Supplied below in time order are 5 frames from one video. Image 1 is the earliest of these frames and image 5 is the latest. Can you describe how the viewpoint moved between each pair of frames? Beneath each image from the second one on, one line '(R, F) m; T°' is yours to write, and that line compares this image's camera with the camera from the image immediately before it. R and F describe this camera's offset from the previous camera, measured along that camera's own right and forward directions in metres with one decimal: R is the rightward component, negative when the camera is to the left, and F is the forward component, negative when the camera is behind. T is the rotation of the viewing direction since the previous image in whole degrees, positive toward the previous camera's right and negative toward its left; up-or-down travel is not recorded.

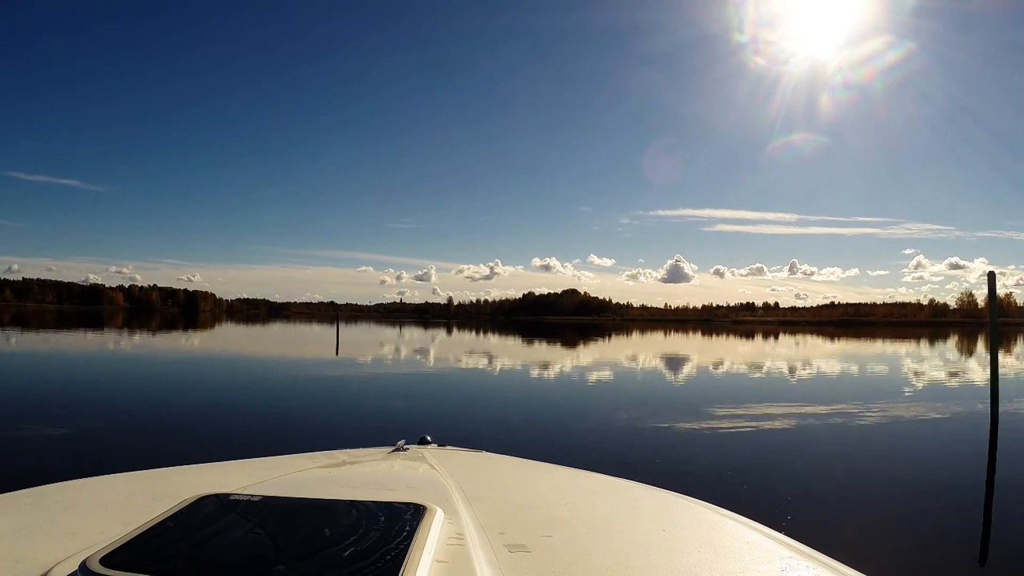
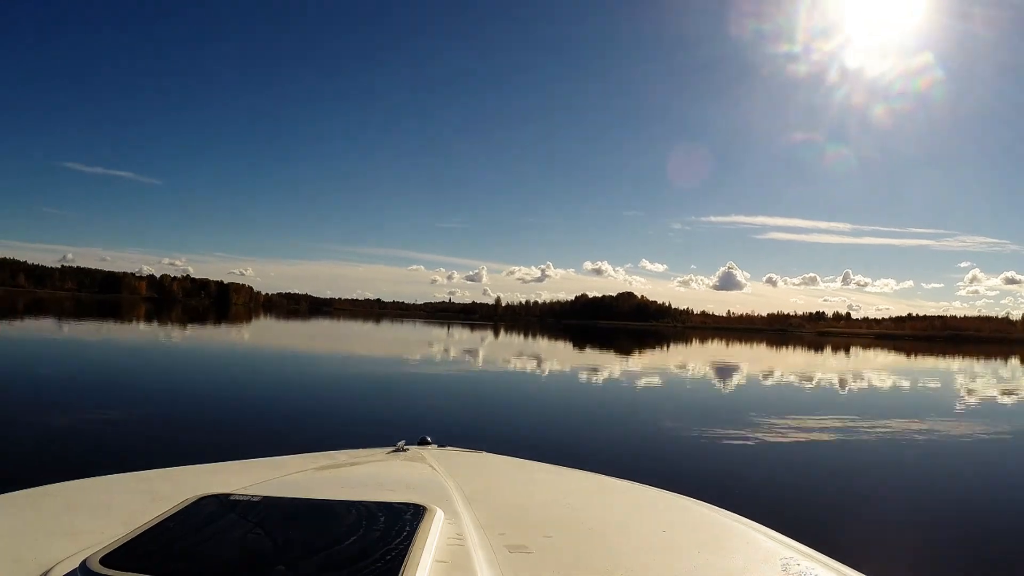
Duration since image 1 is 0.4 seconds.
(+0.4, +0.3) m; -2°
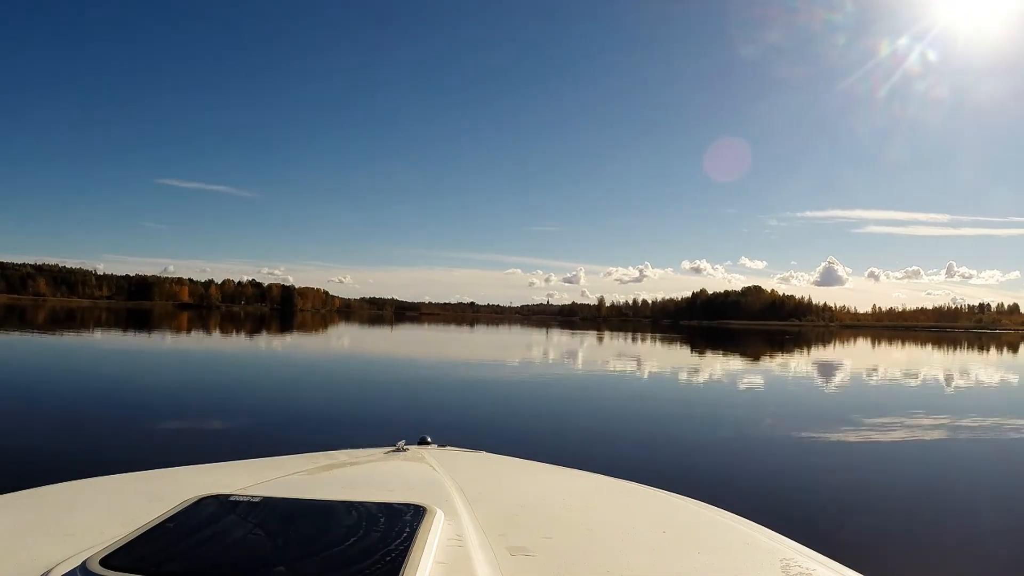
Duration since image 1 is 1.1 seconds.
(+1.3, +0.3) m; -3°
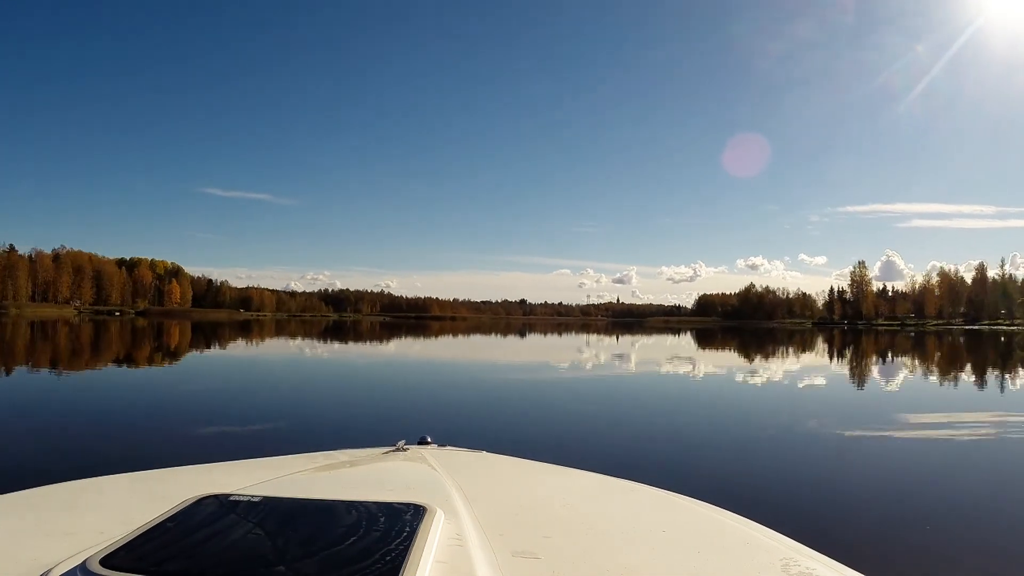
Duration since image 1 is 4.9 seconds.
(+0.8, +0.1) m; -2°
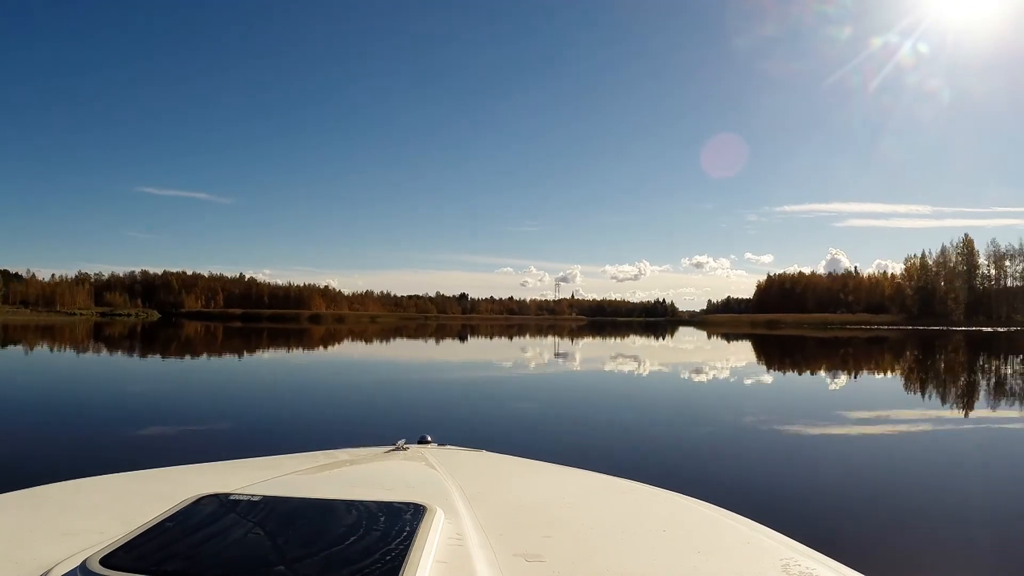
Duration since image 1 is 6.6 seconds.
(-0.8, -0.2) m; +2°
